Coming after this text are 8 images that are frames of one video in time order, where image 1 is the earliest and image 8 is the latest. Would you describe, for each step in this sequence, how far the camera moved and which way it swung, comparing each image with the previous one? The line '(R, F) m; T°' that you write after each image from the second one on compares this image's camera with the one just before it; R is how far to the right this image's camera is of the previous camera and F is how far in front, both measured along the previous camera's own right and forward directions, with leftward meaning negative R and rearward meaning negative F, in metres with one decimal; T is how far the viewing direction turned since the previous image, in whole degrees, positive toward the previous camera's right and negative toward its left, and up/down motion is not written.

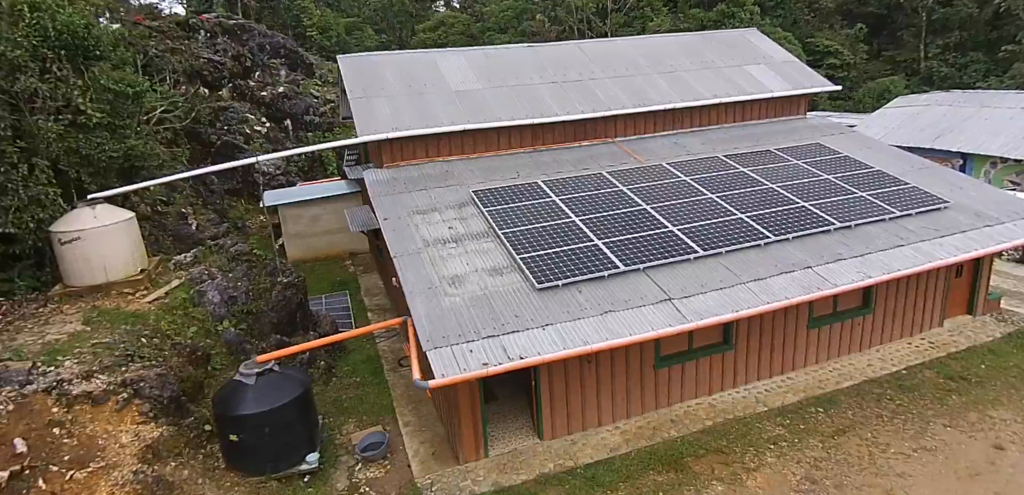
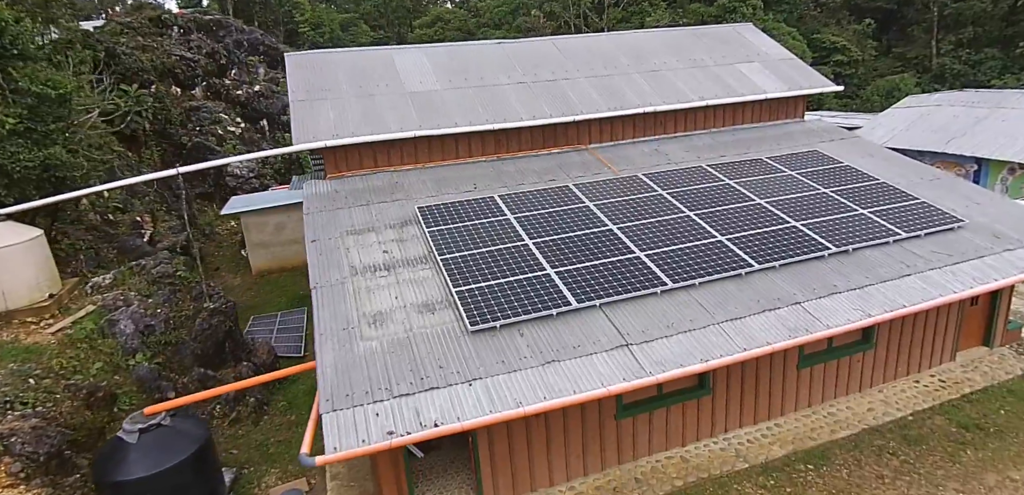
(+1.3, +1.8) m; -1°
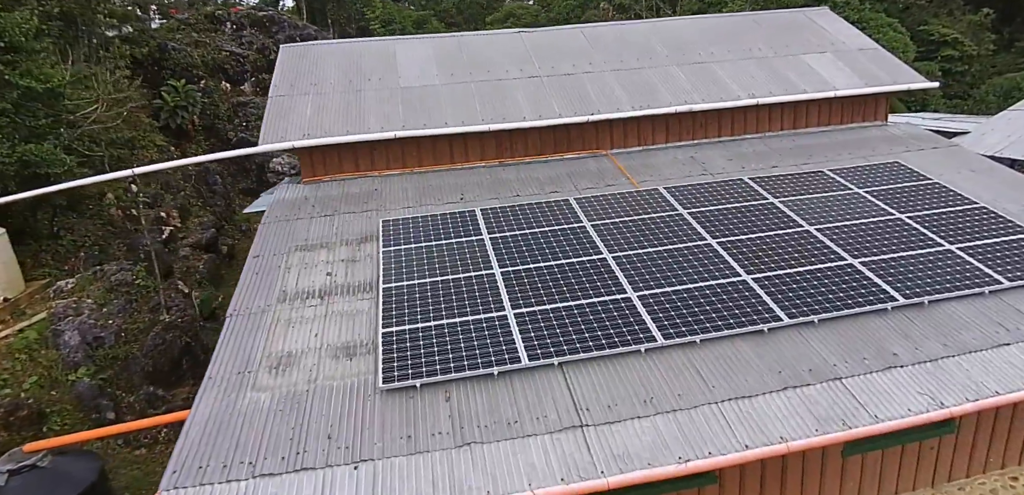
(+1.9, +2.4) m; -8°
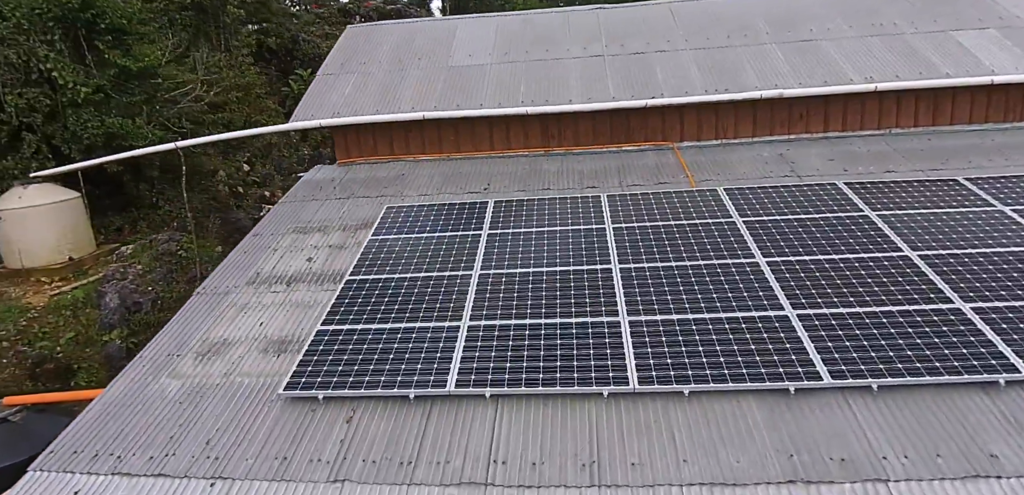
(+2.1, +1.9) m; -14°
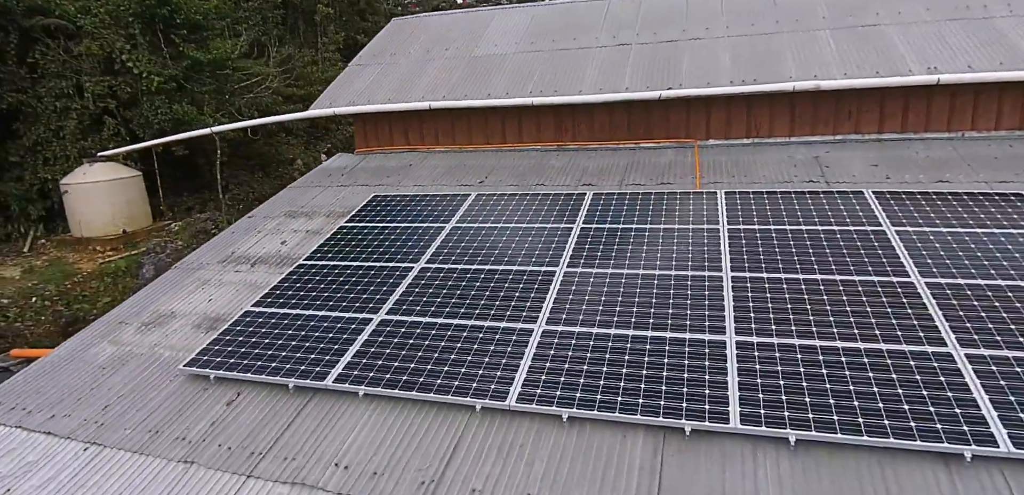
(+2.2, +0.8) m; -11°
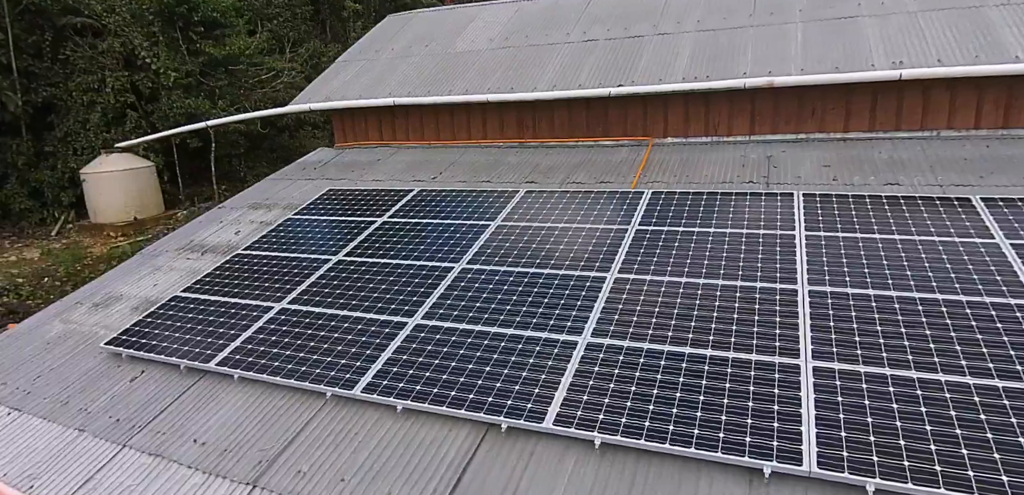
(+2.0, -0.1) m; -6°
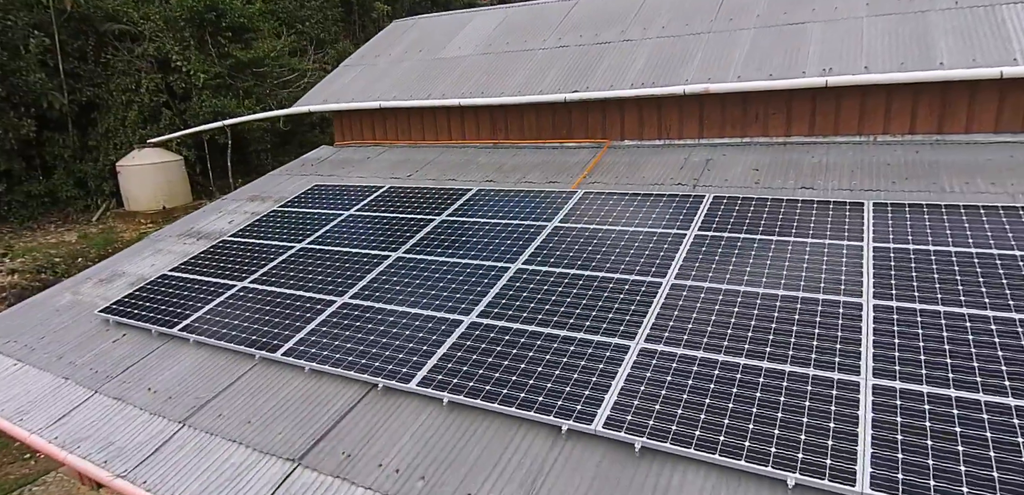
(+1.7, -0.8) m; -5°
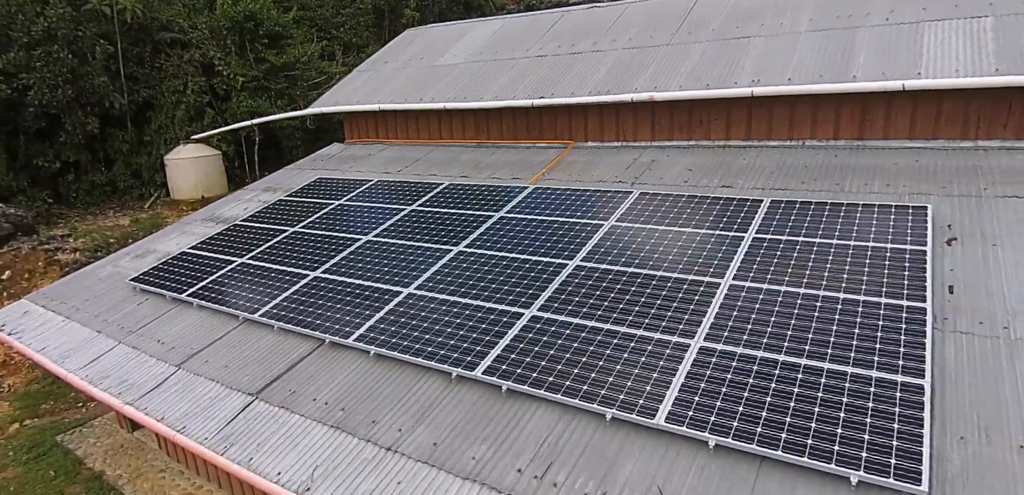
(+1.5, -1.2) m; -5°
